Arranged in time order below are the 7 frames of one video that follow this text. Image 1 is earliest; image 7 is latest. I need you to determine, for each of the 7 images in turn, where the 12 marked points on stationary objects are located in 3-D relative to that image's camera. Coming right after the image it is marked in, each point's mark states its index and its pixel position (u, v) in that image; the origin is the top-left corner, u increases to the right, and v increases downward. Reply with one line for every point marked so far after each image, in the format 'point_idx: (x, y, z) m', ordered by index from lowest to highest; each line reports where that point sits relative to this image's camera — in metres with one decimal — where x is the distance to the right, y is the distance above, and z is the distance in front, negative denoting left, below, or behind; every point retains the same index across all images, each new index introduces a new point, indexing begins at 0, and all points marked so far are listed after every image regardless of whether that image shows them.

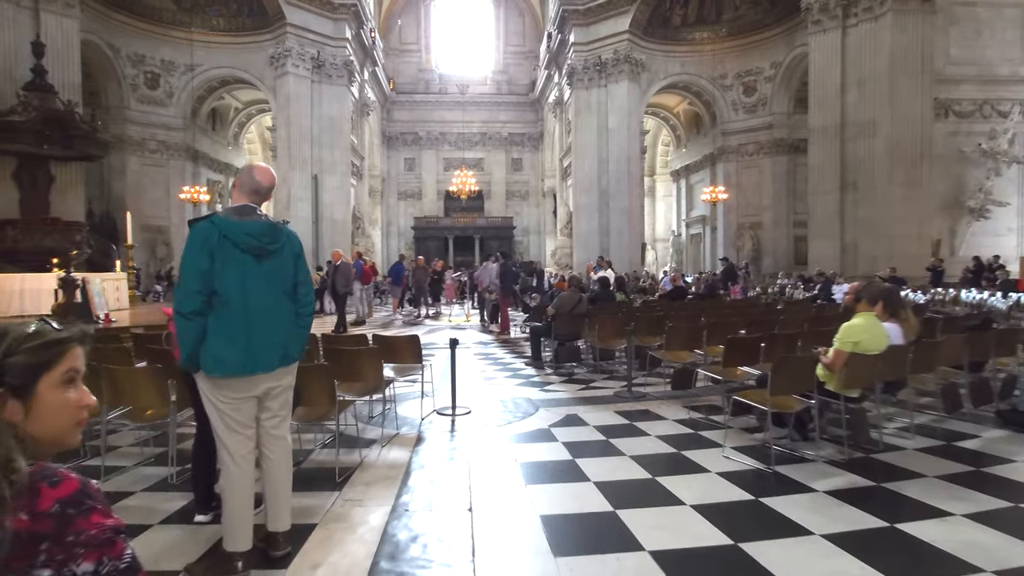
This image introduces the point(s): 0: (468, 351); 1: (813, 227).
0: (-0.6, -1.0, +9.1) m
1: (+8.5, +1.7, +17.8) m
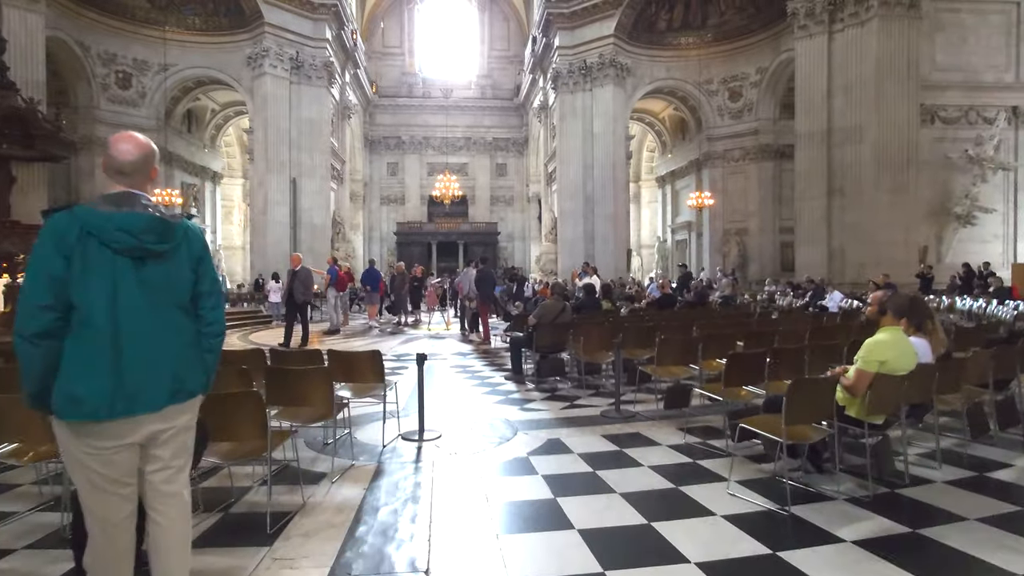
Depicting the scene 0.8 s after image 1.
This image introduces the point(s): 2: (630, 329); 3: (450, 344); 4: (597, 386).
0: (-0.9, -1.1, +8.5) m
1: (+8.0, +1.5, +17.4) m
2: (+1.2, -0.4, +6.2) m
3: (-1.1, -1.0, +10.9) m
4: (+0.9, -1.0, +6.4) m
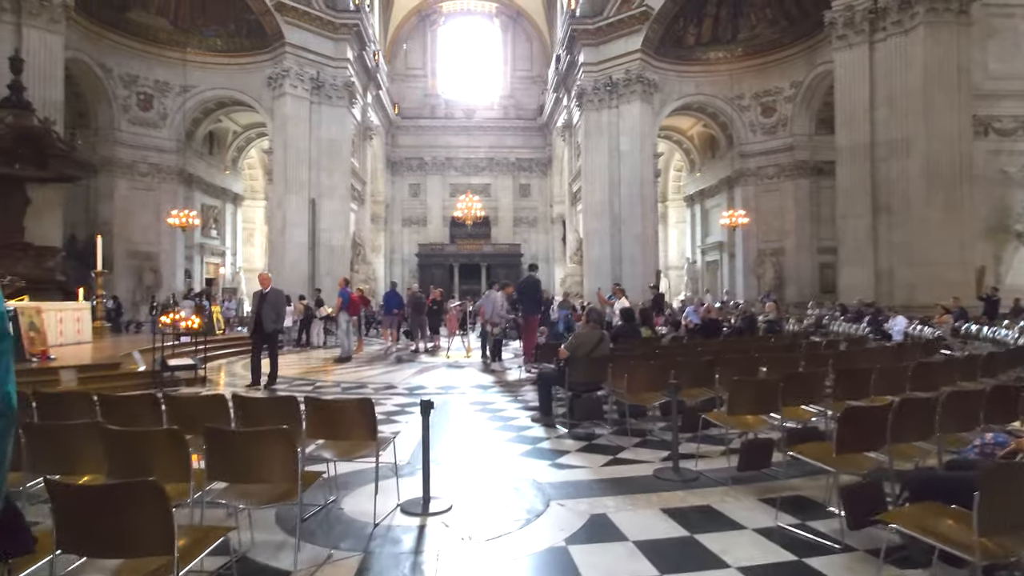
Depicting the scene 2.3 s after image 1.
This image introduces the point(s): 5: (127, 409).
0: (-0.5, -1.4, +7.5) m
1: (+8.6, +0.9, +16.2) m
2: (+1.4, -0.6, +5.1) m
3: (-0.7, -1.4, +9.9) m
4: (+1.2, -1.3, +5.3) m
5: (-2.3, -0.7, +3.6) m
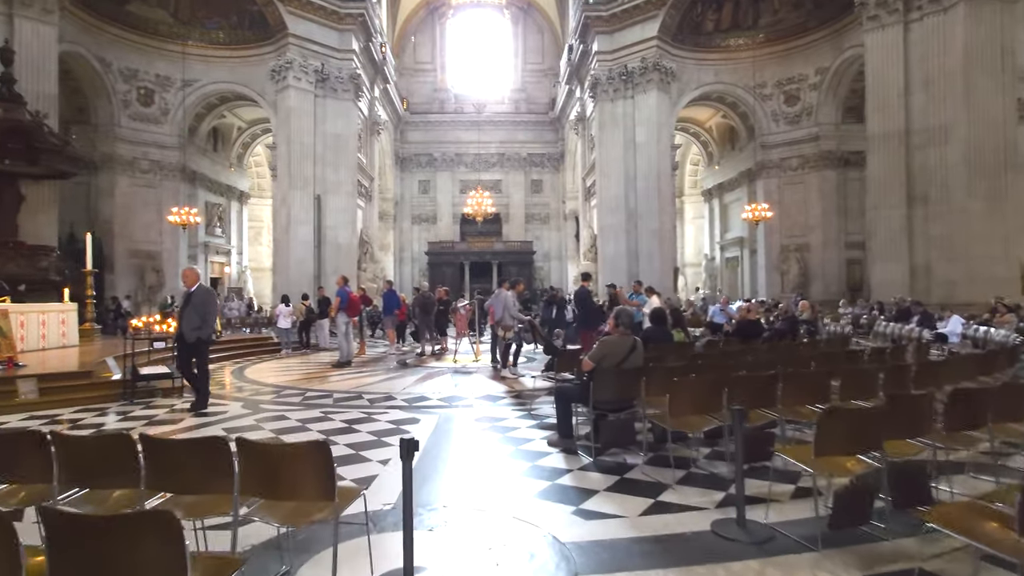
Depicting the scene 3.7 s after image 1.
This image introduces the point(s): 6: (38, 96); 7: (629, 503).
0: (-0.4, -1.3, +6.5) m
1: (+8.9, +1.0, +15.0) m
2: (+1.5, -0.6, +4.1) m
3: (-0.5, -1.4, +9.0) m
4: (+1.2, -1.2, +4.3) m
5: (-2.2, -0.7, +2.7) m
6: (-11.2, +4.5, +14.6) m
7: (+0.7, -1.3, +3.6) m
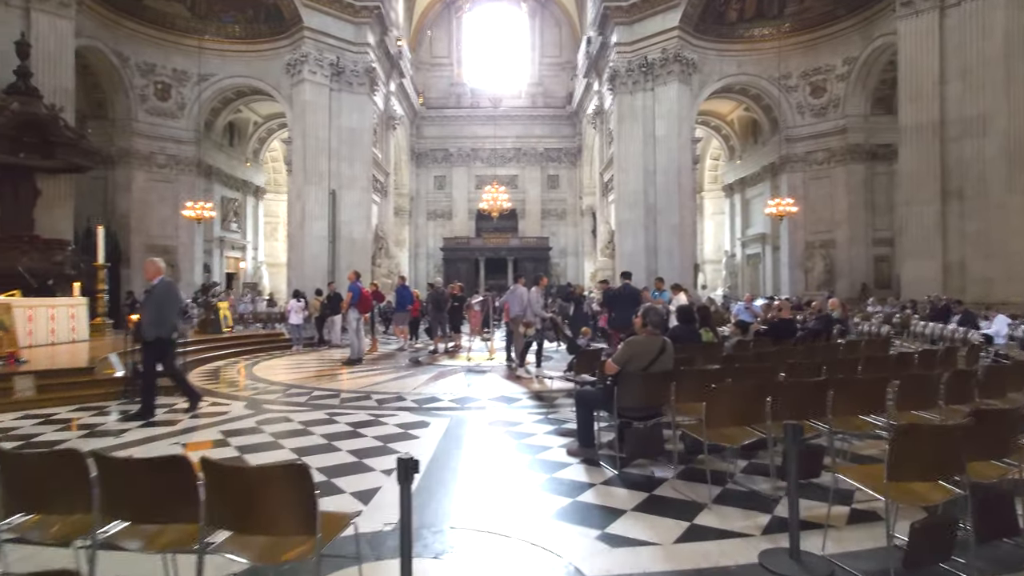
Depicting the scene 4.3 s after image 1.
0: (-0.2, -1.3, +6.1) m
1: (+9.3, +1.1, +14.4) m
2: (+1.6, -0.6, +3.6) m
3: (-0.3, -1.3, +8.6) m
4: (+1.3, -1.2, +3.9) m
5: (-2.1, -0.7, +2.3) m
6: (-10.8, +4.7, +14.4) m
7: (+0.8, -1.2, +3.2) m
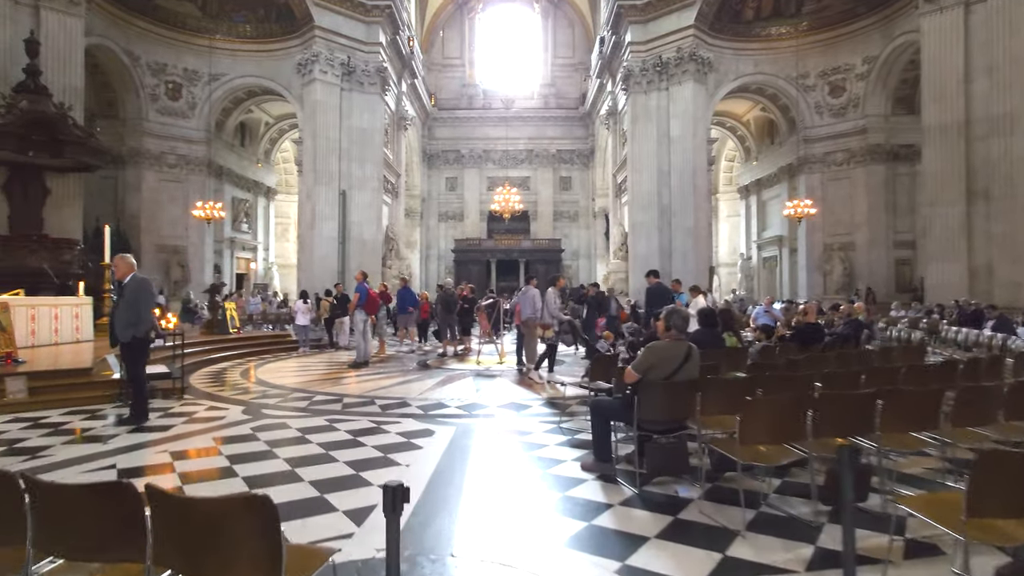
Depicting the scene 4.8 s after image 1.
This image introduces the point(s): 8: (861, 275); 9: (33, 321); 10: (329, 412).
0: (-0.1, -1.3, +5.8) m
1: (+9.6, +1.0, +13.8) m
2: (+1.7, -0.6, +3.2) m
3: (-0.1, -1.3, +8.2) m
4: (+1.4, -1.2, +3.5) m
5: (-2.1, -0.6, +2.0) m
6: (-10.6, +4.7, +14.3) m
7: (+0.8, -1.2, +2.8) m
8: (+11.4, +0.4, +19.7) m
9: (-8.2, -0.6, +10.5) m
10: (-2.0, -1.3, +6.5) m
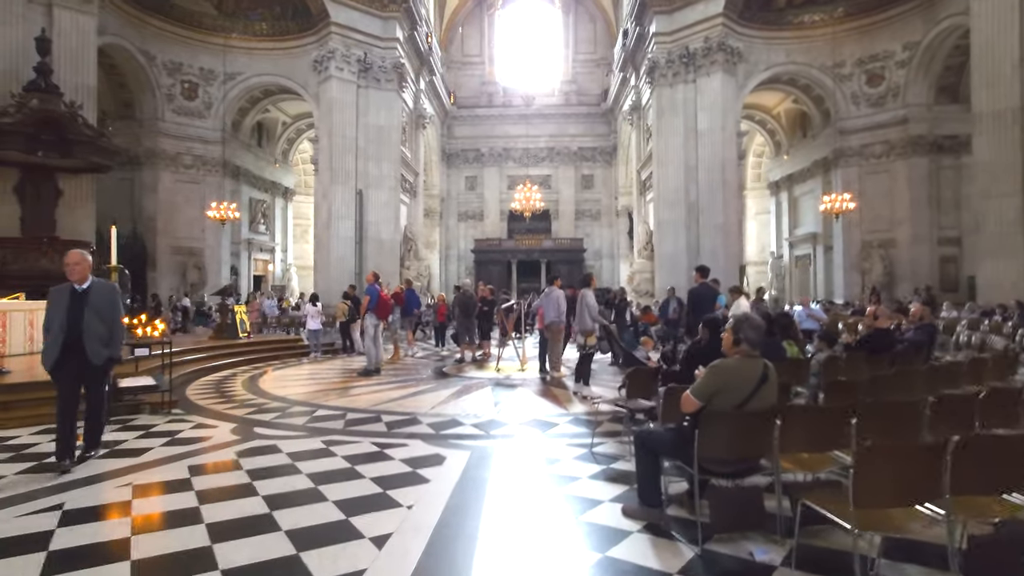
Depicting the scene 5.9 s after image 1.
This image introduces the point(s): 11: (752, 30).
0: (+0.1, -1.3, +5.0) m
1: (+10.0, +1.0, +12.7) m
2: (+1.8, -0.6, +2.4) m
3: (+0.1, -1.4, +7.4) m
4: (+1.5, -1.2, +2.6) m
5: (-2.0, -0.7, +1.3) m
6: (-10.1, +4.6, +13.8) m
7: (+0.9, -1.3, +2.0) m
8: (+12.0, +0.4, +18.5) m
9: (-7.9, -0.6, +9.9) m
10: (-1.7, -1.3, +5.8) m
11: (+7.9, +8.3, +19.5) m
